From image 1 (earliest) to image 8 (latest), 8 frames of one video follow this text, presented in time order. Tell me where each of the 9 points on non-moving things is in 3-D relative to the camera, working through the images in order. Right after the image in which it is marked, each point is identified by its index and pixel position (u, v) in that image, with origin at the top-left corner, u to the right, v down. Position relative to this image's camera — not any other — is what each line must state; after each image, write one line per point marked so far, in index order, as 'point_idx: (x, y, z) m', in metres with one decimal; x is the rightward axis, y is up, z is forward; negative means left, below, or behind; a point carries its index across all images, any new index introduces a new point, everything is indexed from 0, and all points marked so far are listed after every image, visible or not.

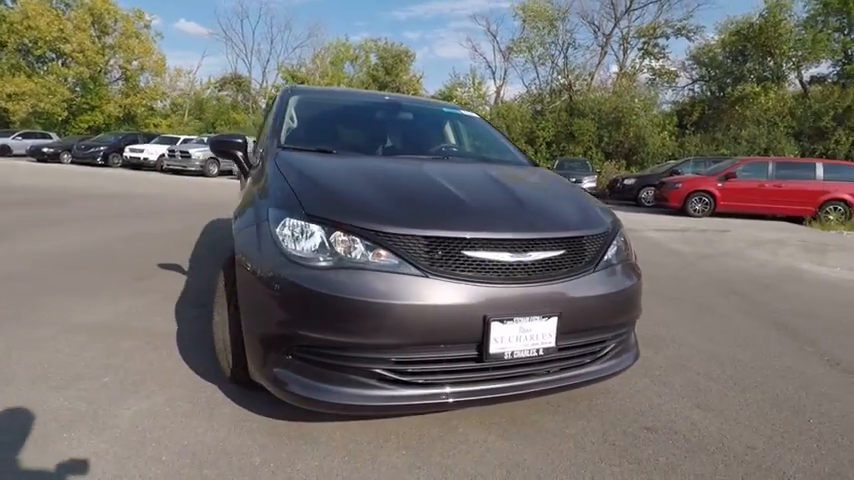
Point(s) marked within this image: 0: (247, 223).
0: (-1.1, +0.1, +3.0) m
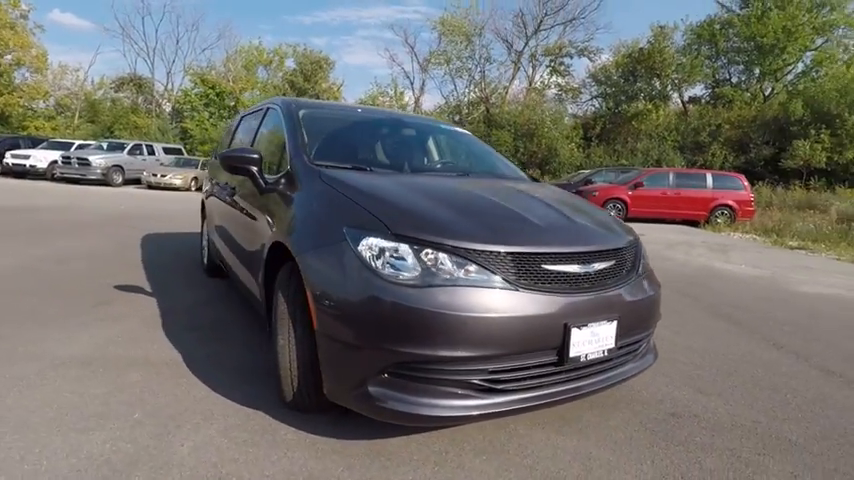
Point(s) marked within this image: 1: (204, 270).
0: (-0.7, 0.0, +3.0) m
1: (-3.3, -0.5, +7.1) m
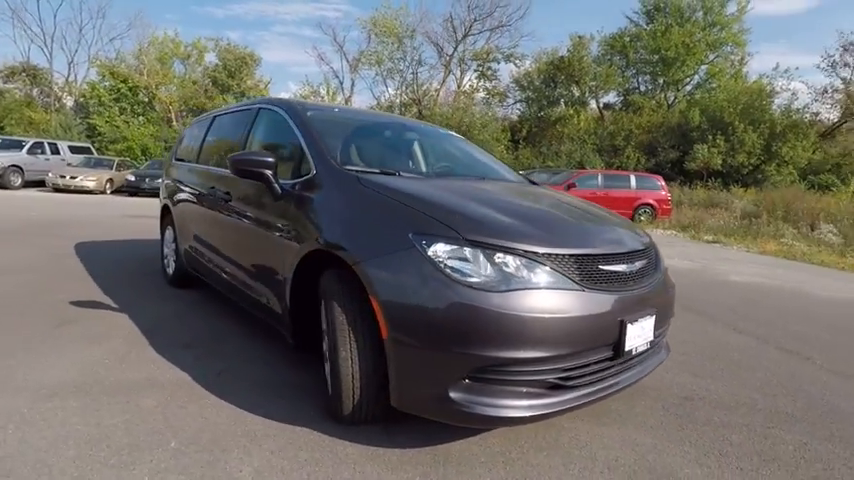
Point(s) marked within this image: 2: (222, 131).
0: (-0.3, -0.1, +2.9) m
1: (-3.6, -0.6, +6.6) m
2: (-2.5, +1.3, +5.7) m
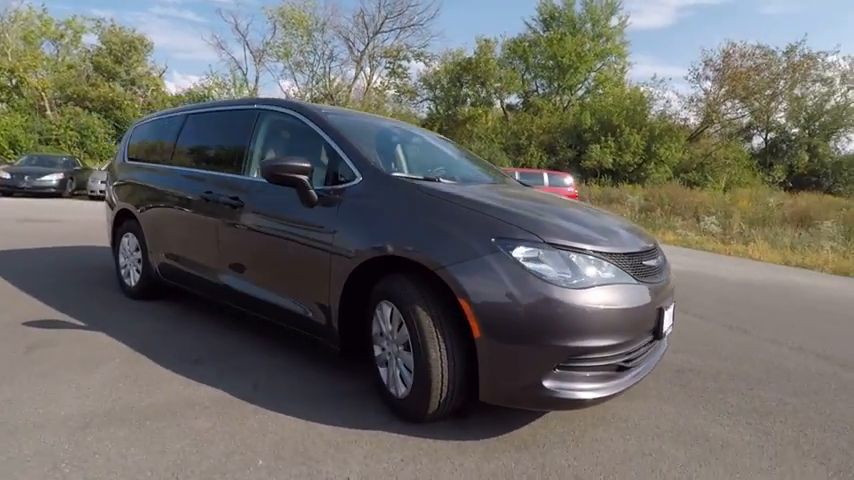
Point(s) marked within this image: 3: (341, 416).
0: (+0.2, -0.1, +3.1) m
1: (-3.7, -0.7, +6.0) m
2: (-2.5, +1.2, +5.4) m
3: (-0.6, -1.3, +3.4) m
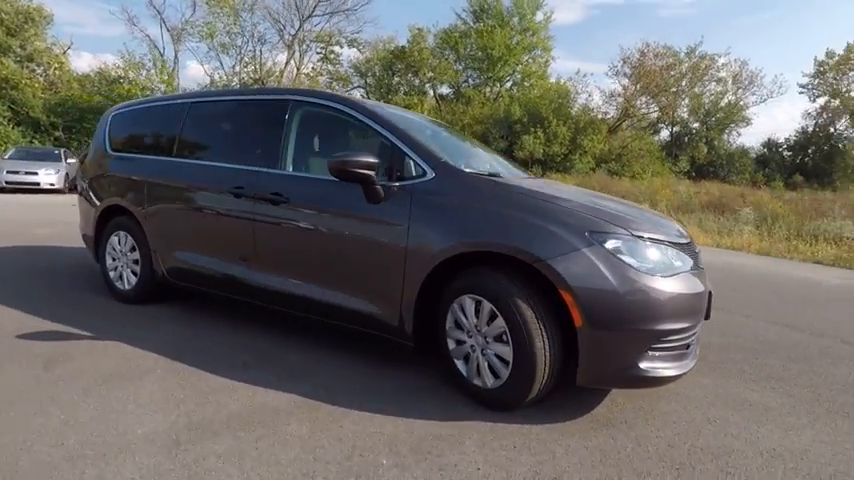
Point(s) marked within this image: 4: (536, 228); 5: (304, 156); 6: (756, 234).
0: (+0.8, -0.1, +3.3) m
1: (-3.5, -0.7, +5.5) m
2: (-2.2, +1.2, +5.0) m
3: (0.0, -1.2, +3.5) m
4: (+0.8, +0.1, +3.4) m
5: (-1.2, +0.8, +4.4) m
6: (+9.7, +0.2, +13.9) m
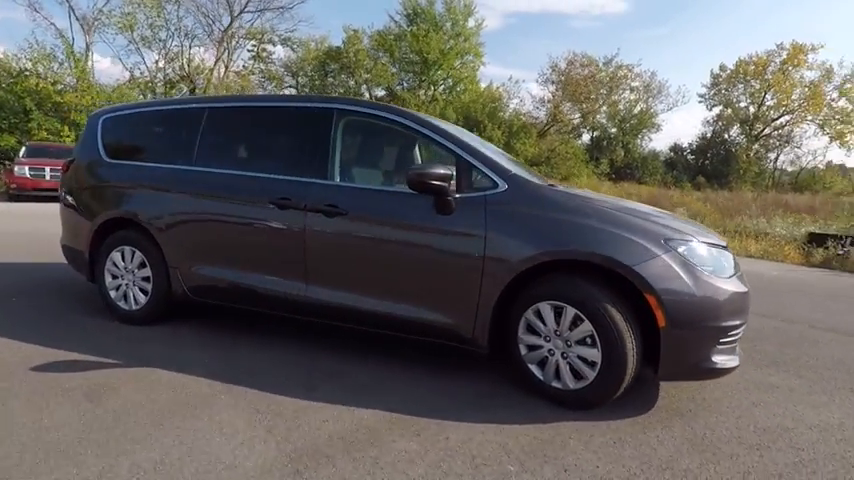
0: (+1.5, -0.1, +3.5) m
1: (-3.1, -0.9, +5.1) m
2: (-1.8, +1.1, +4.8) m
3: (+0.7, -1.3, +3.6) m
4: (+1.4, 0.0, +3.6) m
5: (-0.7, +0.7, +4.4) m
6: (+8.5, +0.3, +15.4) m
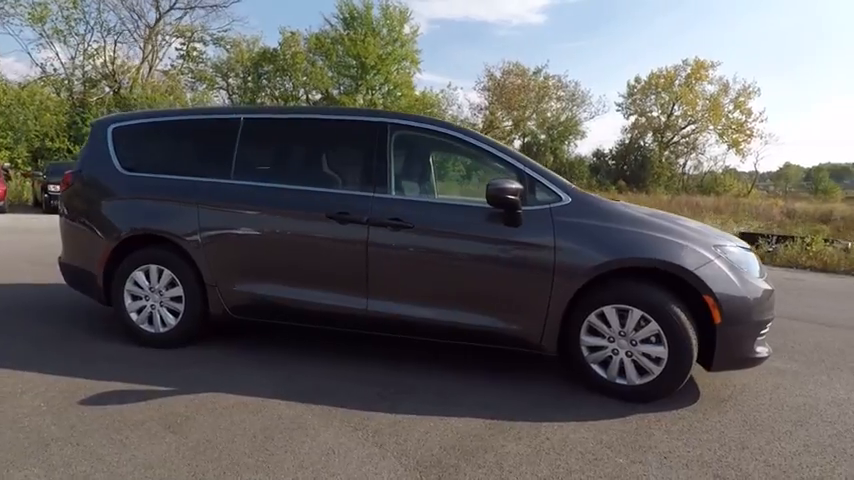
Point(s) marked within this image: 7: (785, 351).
0: (+2.1, -0.2, +3.9) m
1: (-2.6, -1.0, +4.8) m
2: (-1.4, +1.0, +4.7) m
3: (+1.3, -1.4, +3.9) m
4: (+2.0, 0.0, +4.0) m
5: (-0.2, +0.6, +4.4) m
6: (+7.3, +0.3, +16.7) m
7: (+4.1, -1.3, +5.6) m
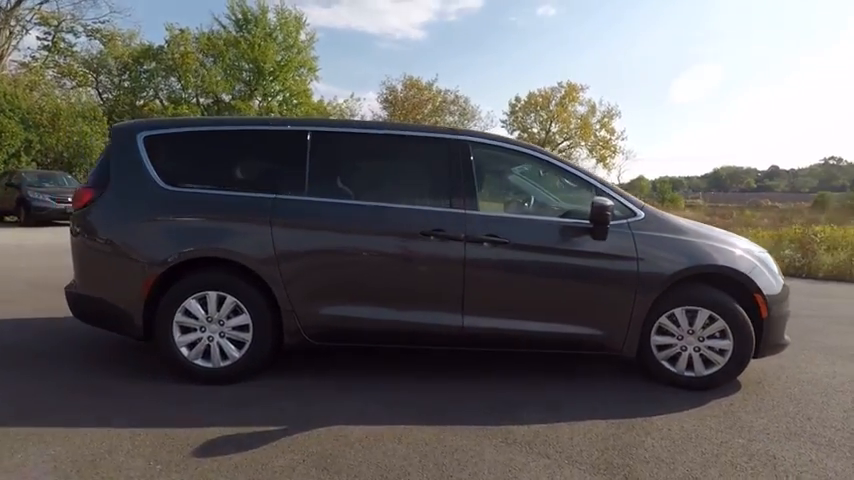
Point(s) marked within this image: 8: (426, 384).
0: (+3.0, -0.3, +4.6) m
1: (-1.8, -1.2, +4.3) m
2: (-0.6, +0.8, +4.5) m
3: (+2.3, -1.5, +4.4) m
4: (+2.9, -0.1, +4.6) m
5: (+0.6, +0.4, +4.6) m
6: (+5.0, 0.0, +18.3) m
7: (+4.6, -1.4, +6.7) m
8: (0.0, -1.4, +4.4) m
